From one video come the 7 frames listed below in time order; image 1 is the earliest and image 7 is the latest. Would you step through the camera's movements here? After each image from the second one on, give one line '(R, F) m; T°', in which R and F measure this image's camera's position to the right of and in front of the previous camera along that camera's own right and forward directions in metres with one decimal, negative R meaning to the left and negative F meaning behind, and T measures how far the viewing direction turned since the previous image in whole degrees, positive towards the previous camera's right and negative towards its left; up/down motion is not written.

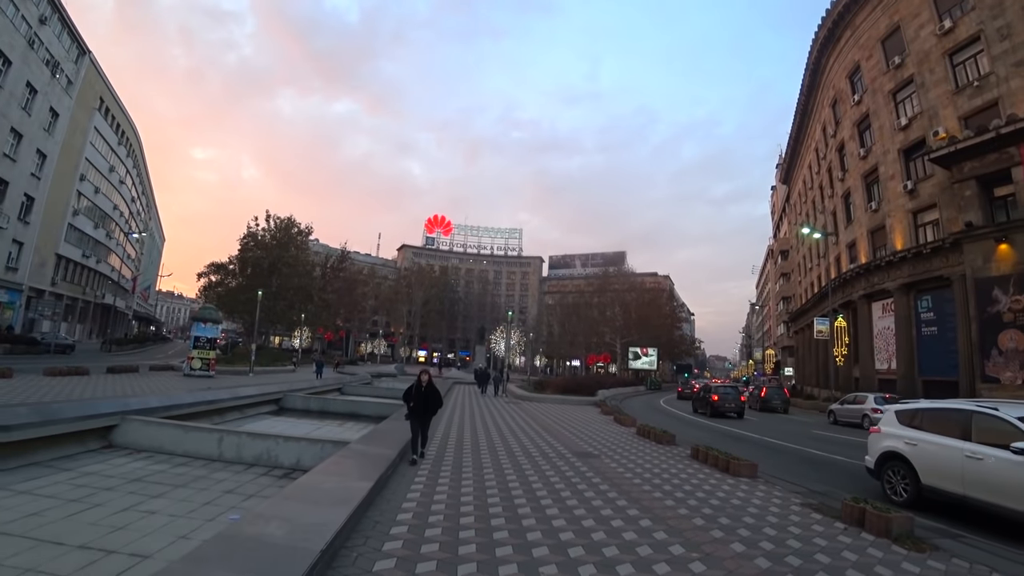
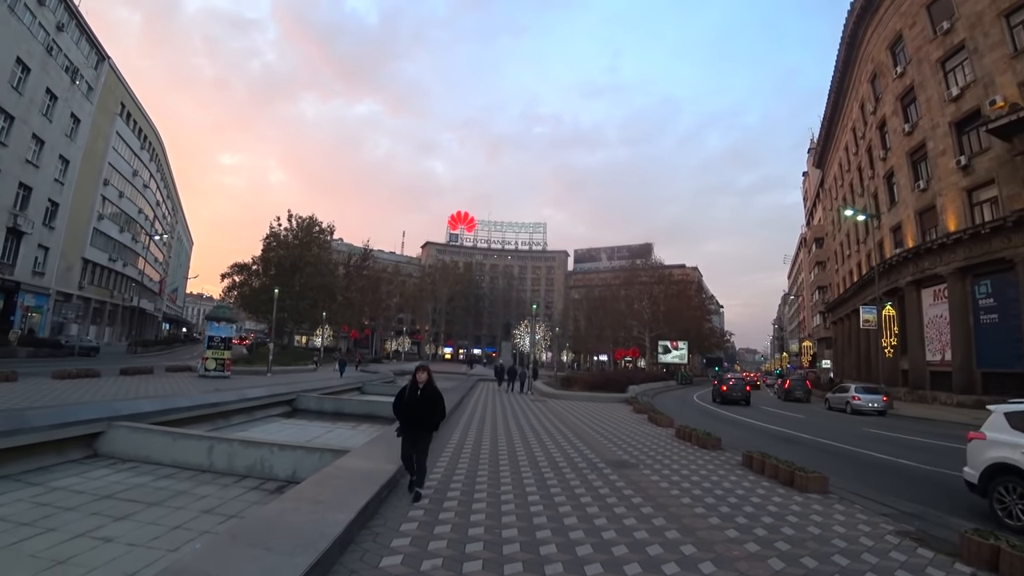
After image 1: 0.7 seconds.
(+0.1, +1.1) m; -3°
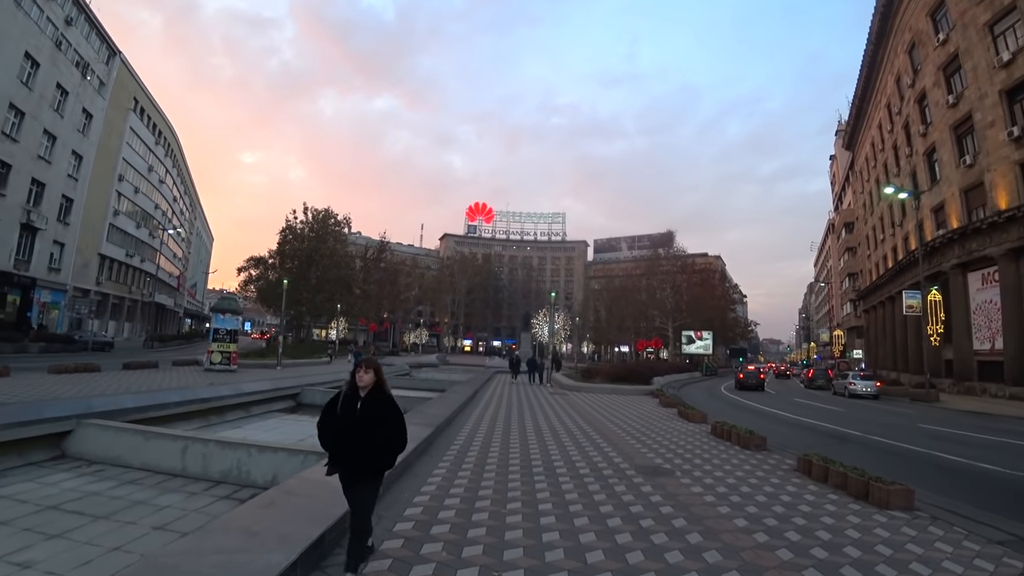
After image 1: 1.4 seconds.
(+0.1, +1.1) m; -2°
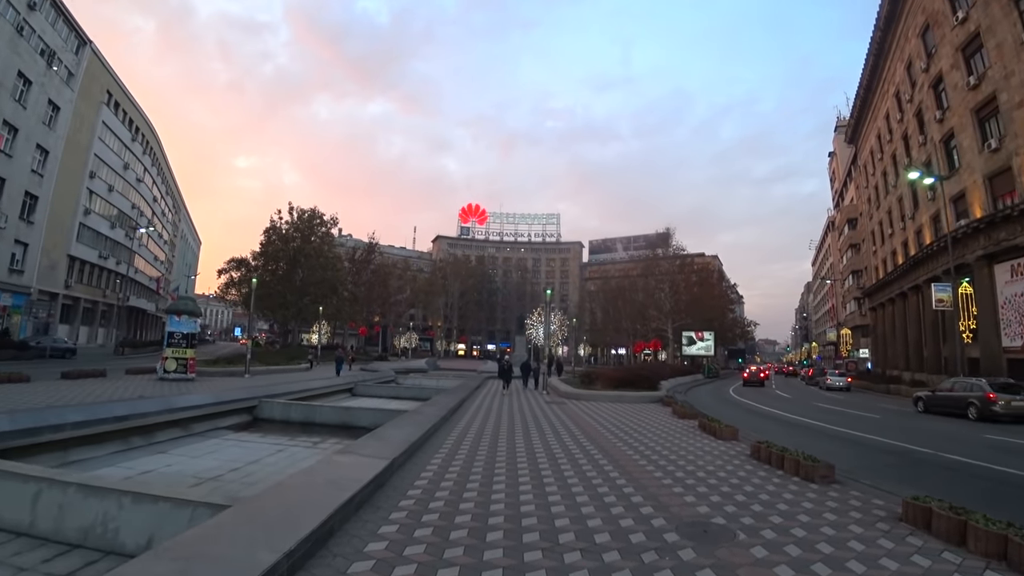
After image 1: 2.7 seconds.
(+0.1, +2.1) m; +1°
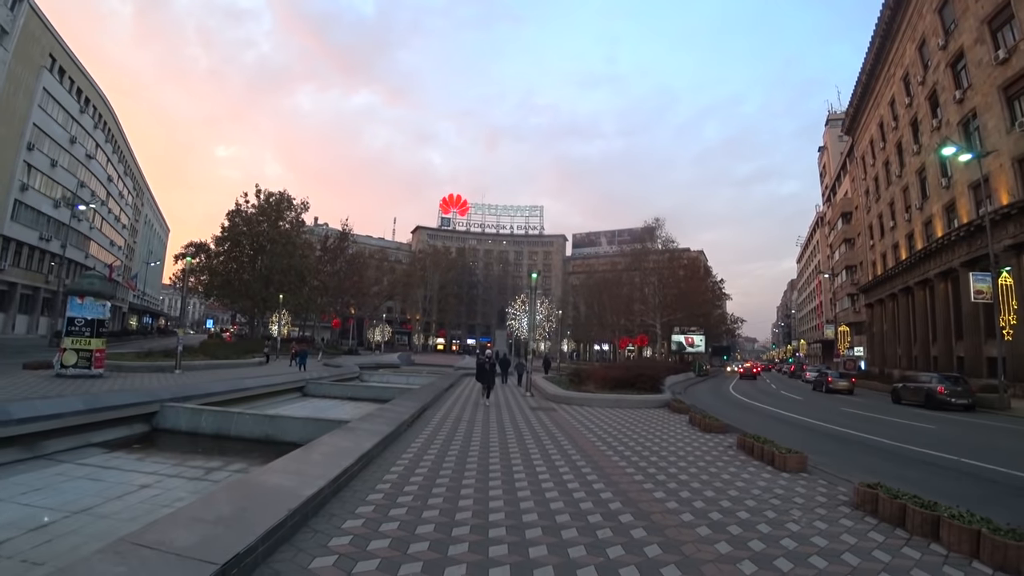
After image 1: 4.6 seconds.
(+0.1, +3.0) m; +2°
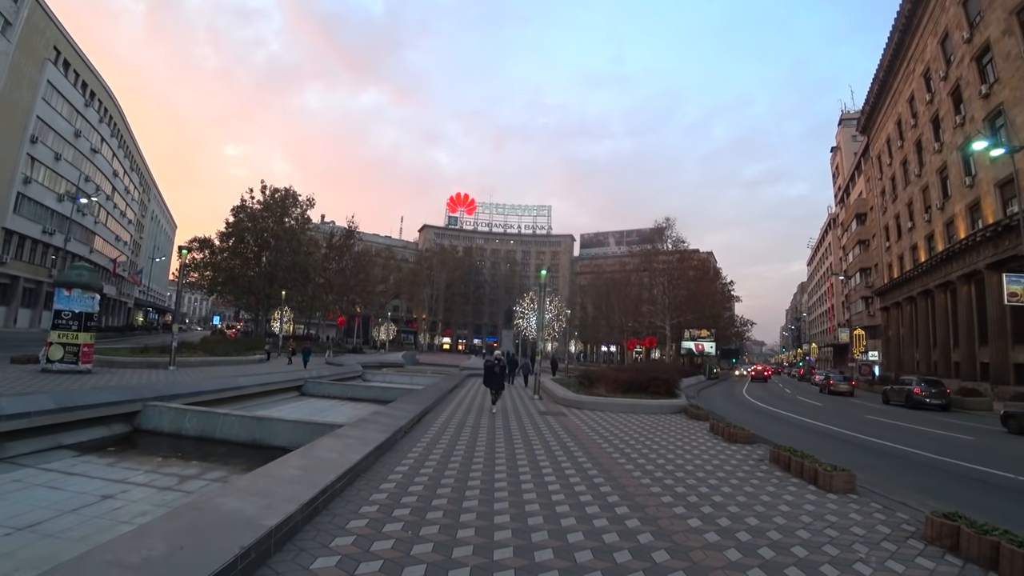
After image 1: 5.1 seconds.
(0.0, +0.8) m; -1°
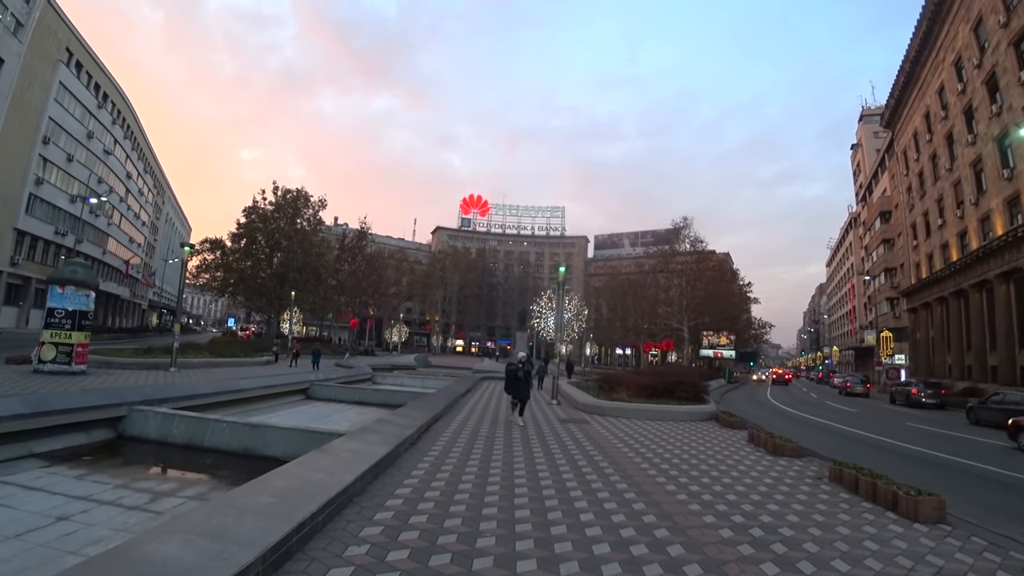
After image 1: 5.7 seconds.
(-0.1, +0.9) m; -1°
